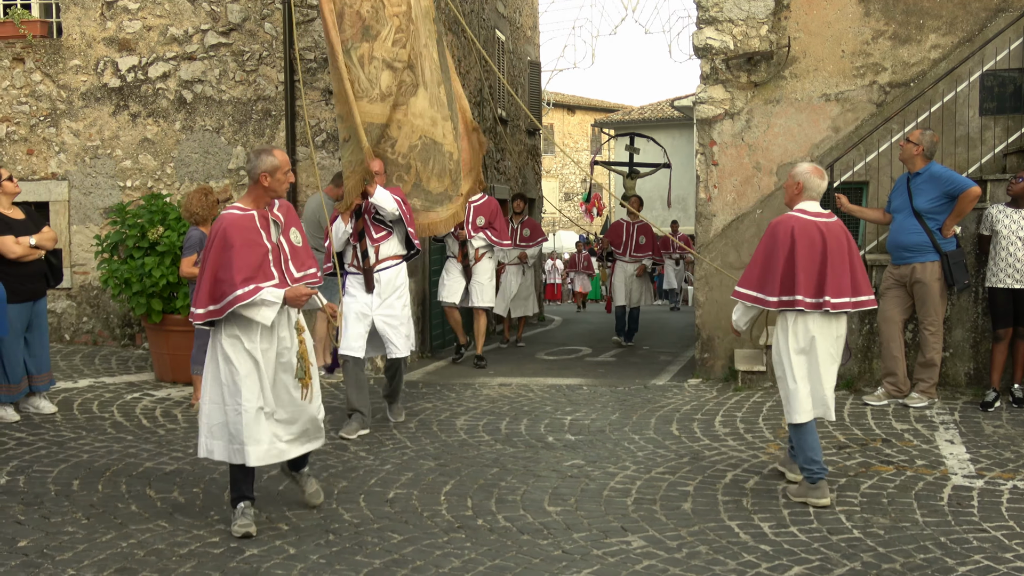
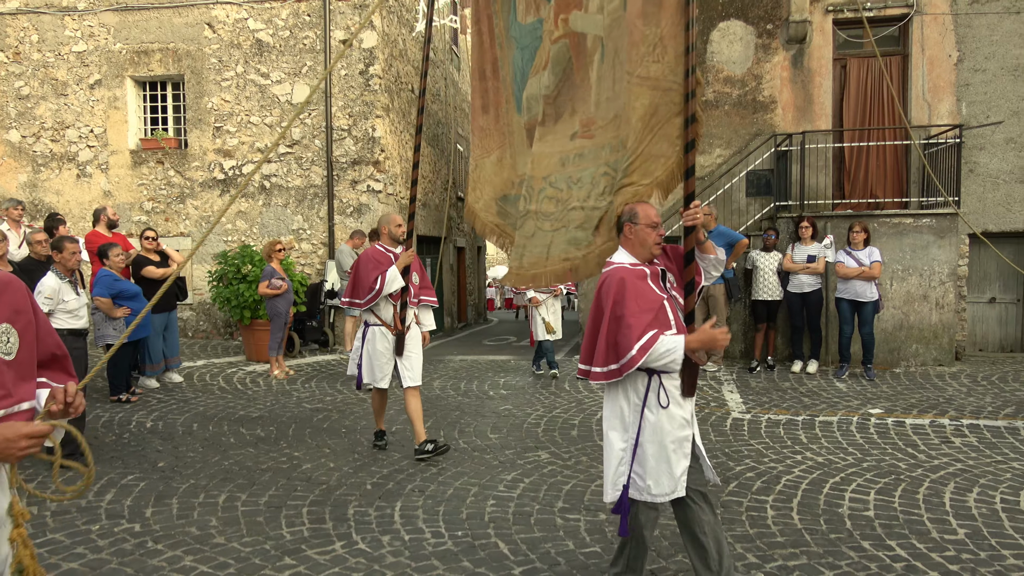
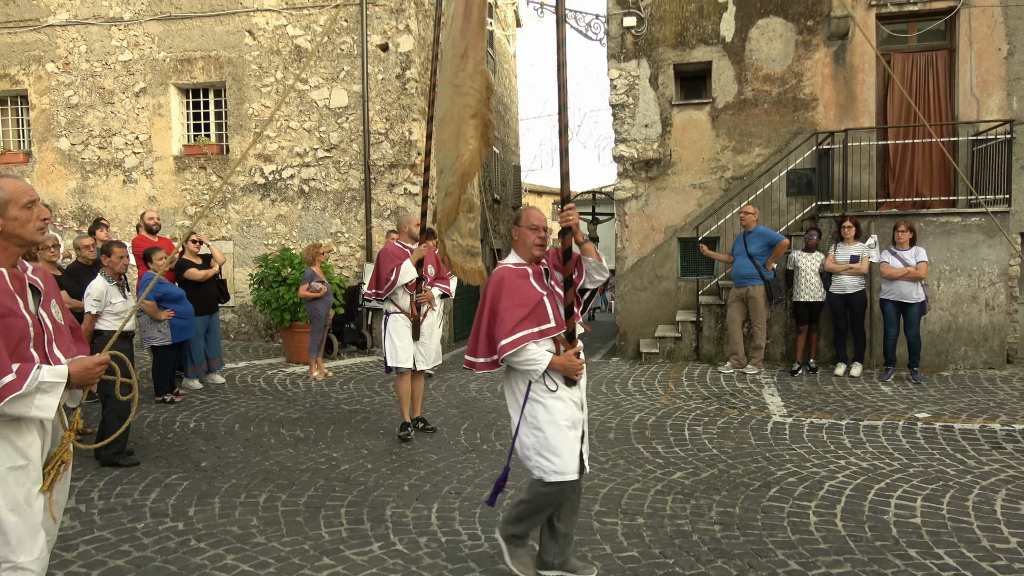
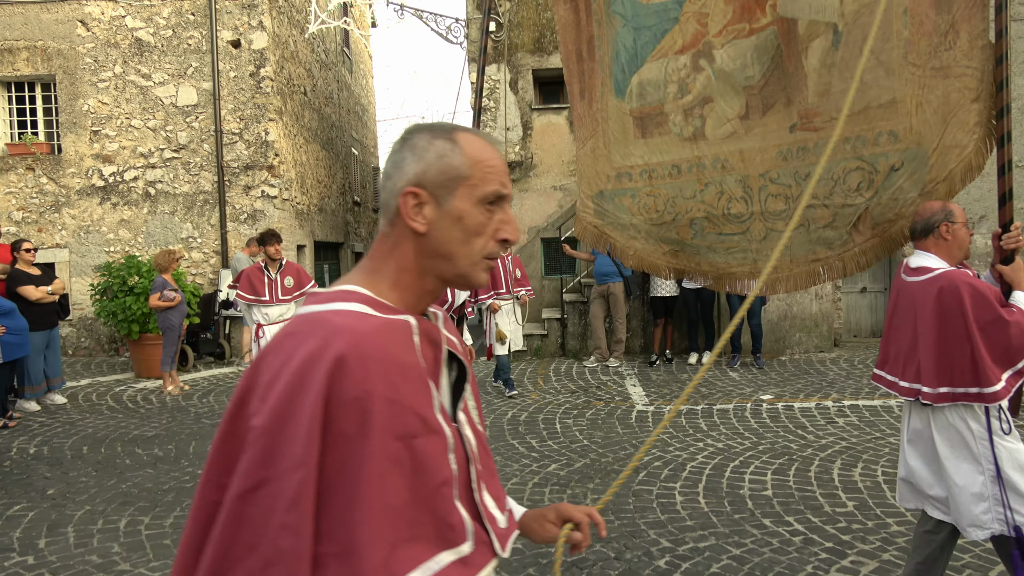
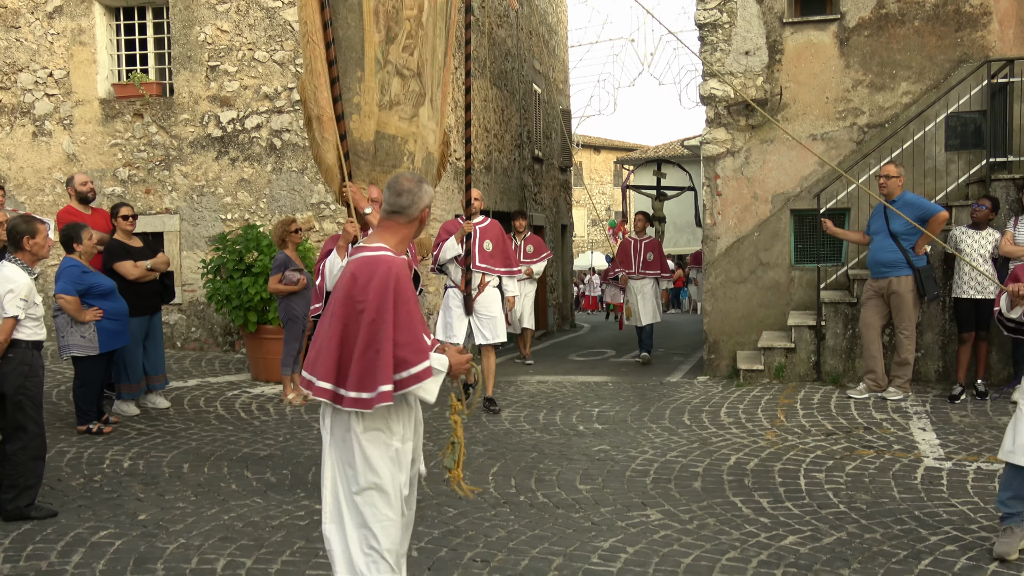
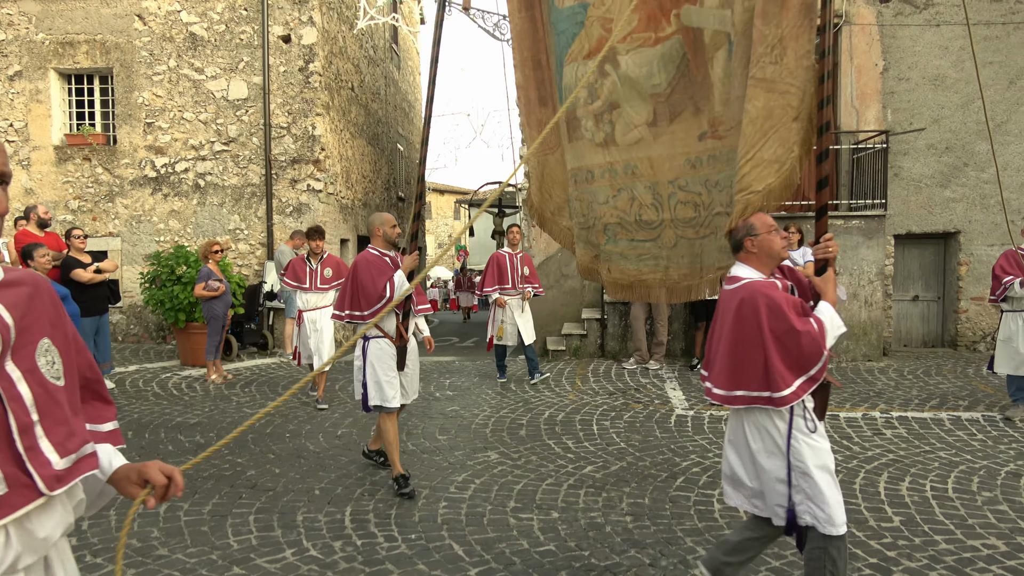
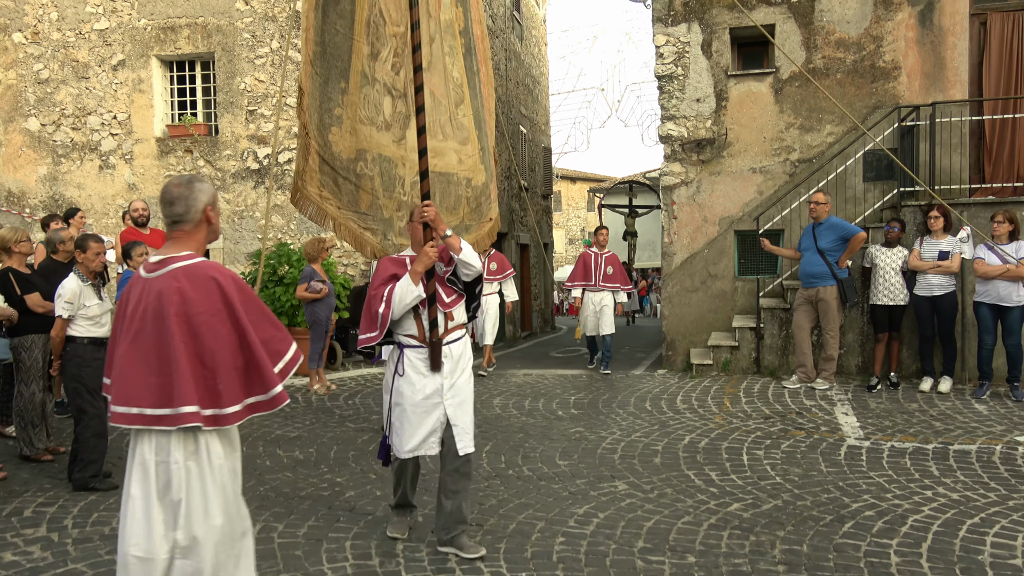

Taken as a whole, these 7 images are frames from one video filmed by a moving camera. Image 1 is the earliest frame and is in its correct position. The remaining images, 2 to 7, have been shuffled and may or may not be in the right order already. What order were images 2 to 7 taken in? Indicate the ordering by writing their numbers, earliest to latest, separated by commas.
5, 7, 3, 2, 6, 4
